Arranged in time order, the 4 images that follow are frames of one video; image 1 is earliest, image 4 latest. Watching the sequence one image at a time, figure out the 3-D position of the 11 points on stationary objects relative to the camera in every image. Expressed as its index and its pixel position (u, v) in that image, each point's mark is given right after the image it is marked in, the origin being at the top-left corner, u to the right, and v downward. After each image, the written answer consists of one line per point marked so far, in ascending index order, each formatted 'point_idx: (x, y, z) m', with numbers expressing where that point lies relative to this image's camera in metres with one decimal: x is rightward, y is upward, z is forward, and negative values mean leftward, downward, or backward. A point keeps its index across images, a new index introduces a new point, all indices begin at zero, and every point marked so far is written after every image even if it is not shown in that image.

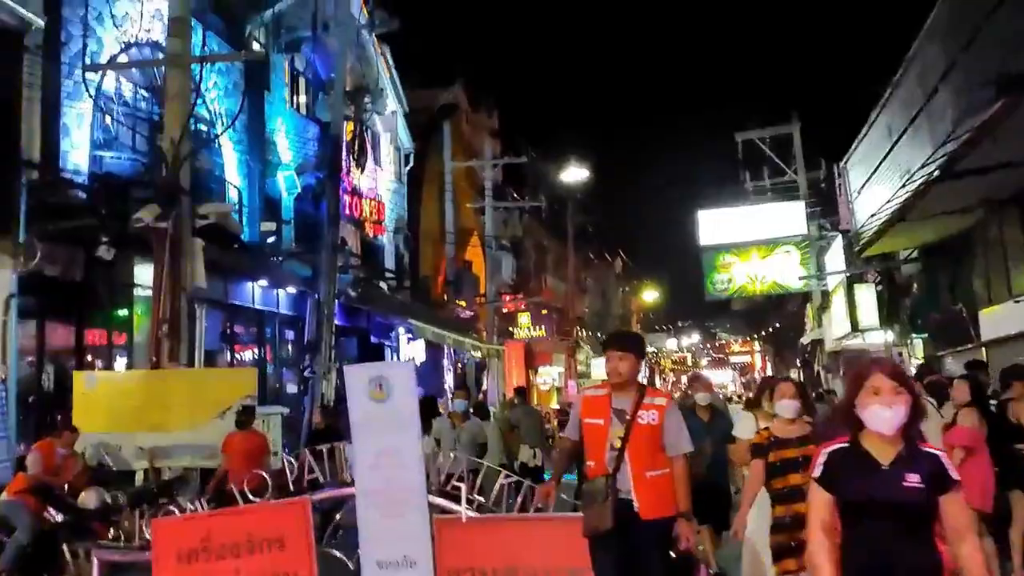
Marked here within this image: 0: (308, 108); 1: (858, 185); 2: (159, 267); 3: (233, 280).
0: (-4.6, +3.9, +19.4) m
1: (+6.8, +2.0, +16.9) m
2: (-4.3, +0.2, +10.6) m
3: (-4.6, +0.1, +14.5) m
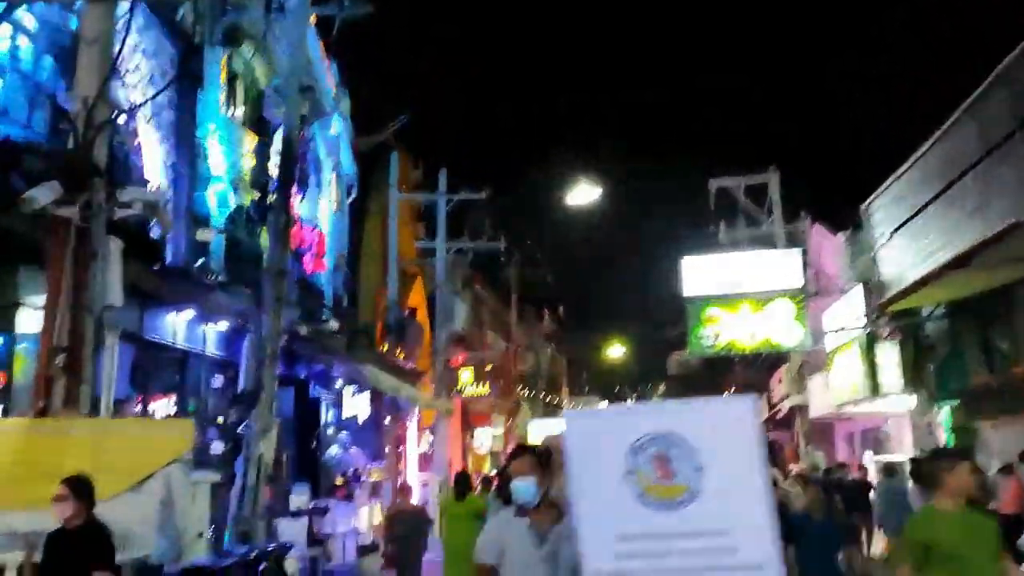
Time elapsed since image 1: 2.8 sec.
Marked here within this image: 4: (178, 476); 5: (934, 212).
0: (-5.0, +3.2, +16.5) m
1: (+6.4, +1.0, +15.1) m
2: (-4.0, +0.1, +7.6) m
3: (-4.7, -0.3, +11.3) m
4: (-2.5, -1.4, +6.5) m
5: (+6.3, +1.1, +13.1) m
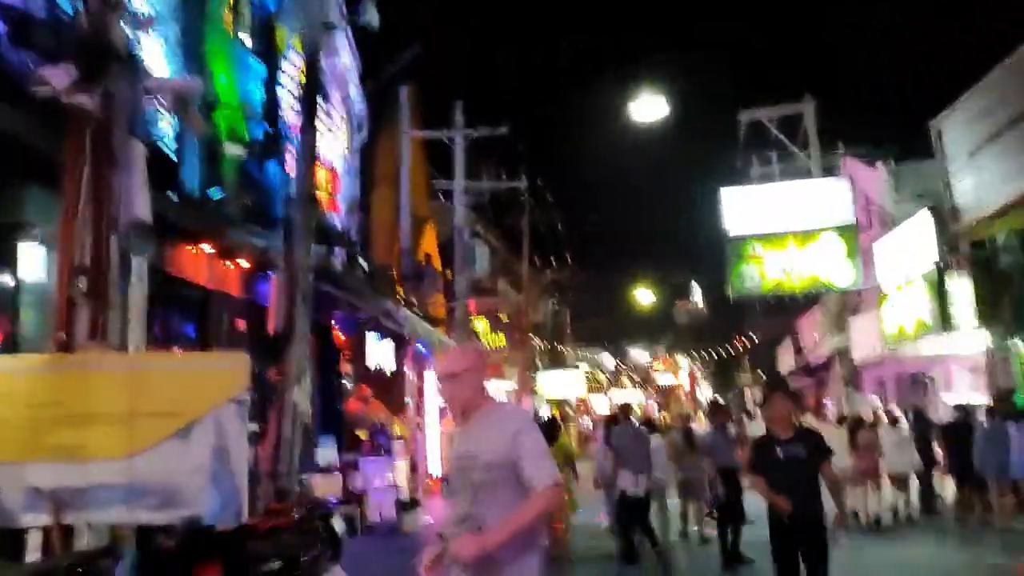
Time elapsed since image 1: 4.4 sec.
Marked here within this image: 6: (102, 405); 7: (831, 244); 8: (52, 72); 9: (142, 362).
0: (-4.4, +4.3, +15.0) m
1: (+7.1, +2.1, +13.9) m
2: (-3.2, +0.7, +6.3) m
3: (-4.0, +0.6, +10.1) m
4: (-1.7, -0.8, +5.4) m
5: (+7.0, +2.2, +11.9) m
6: (-2.4, -0.7, +5.2) m
7: (+6.5, +0.9, +17.5) m
8: (-3.3, +1.5, +6.1) m
9: (-2.2, -0.4, +5.3) m
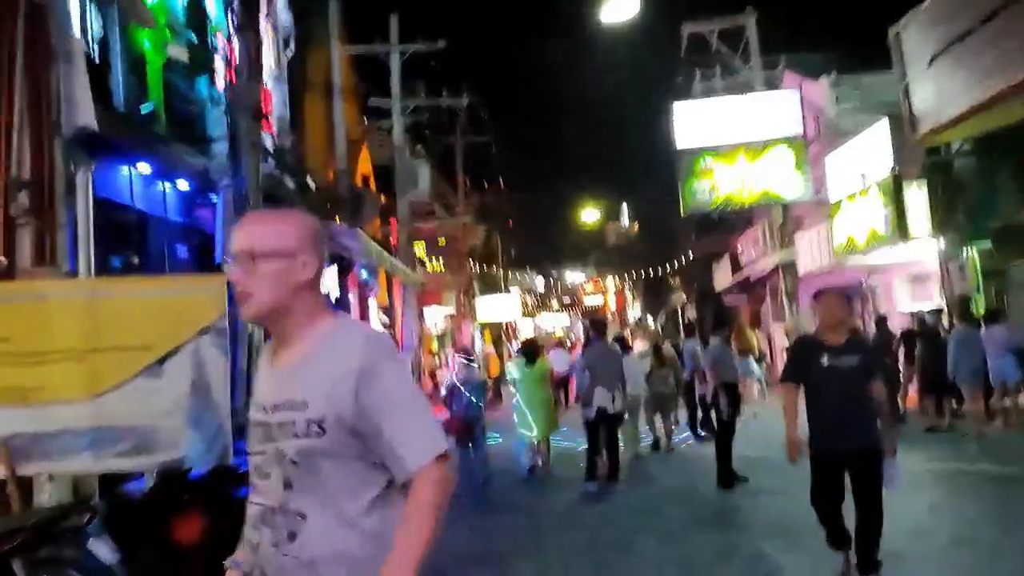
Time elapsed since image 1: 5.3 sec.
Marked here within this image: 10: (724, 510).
0: (-5.2, +5.4, +13.6) m
1: (+6.4, +3.6, +13.7) m
2: (-3.2, +1.2, +5.3) m
3: (-4.3, +1.4, +9.0) m
4: (-1.6, -0.3, +4.7) m
5: (+6.4, +3.4, +11.7) m
6: (-2.2, -0.2, +4.4) m
7: (+5.4, +2.6, +17.3) m
8: (-3.2, +2.0, +5.1) m
9: (-2.1, 0.0, +4.5) m
10: (+1.9, -1.9, +7.5) m
